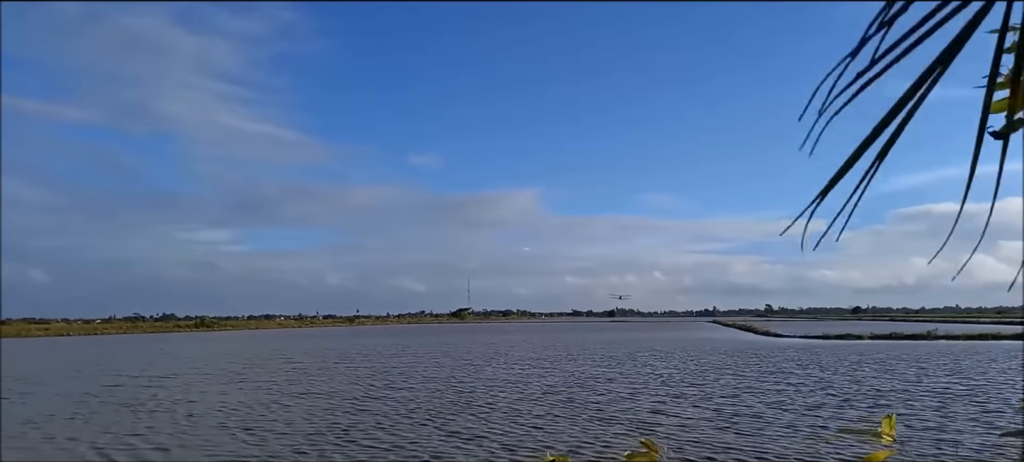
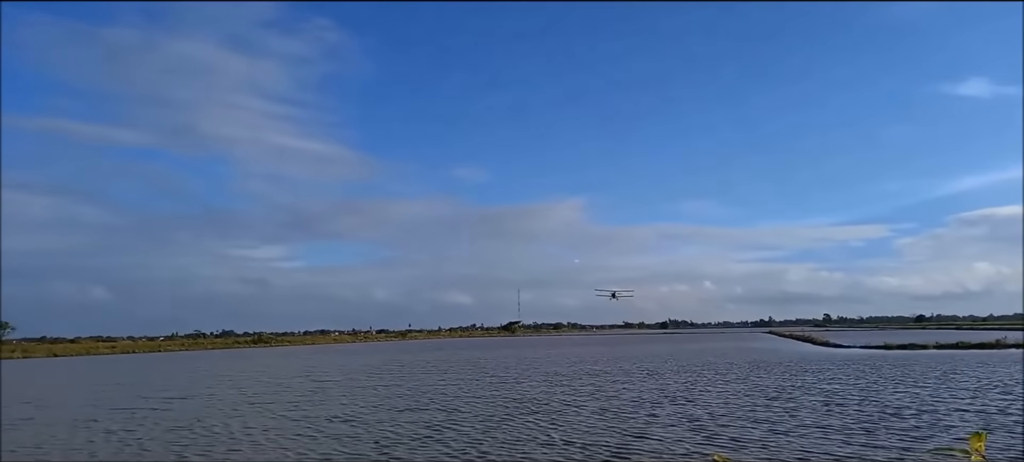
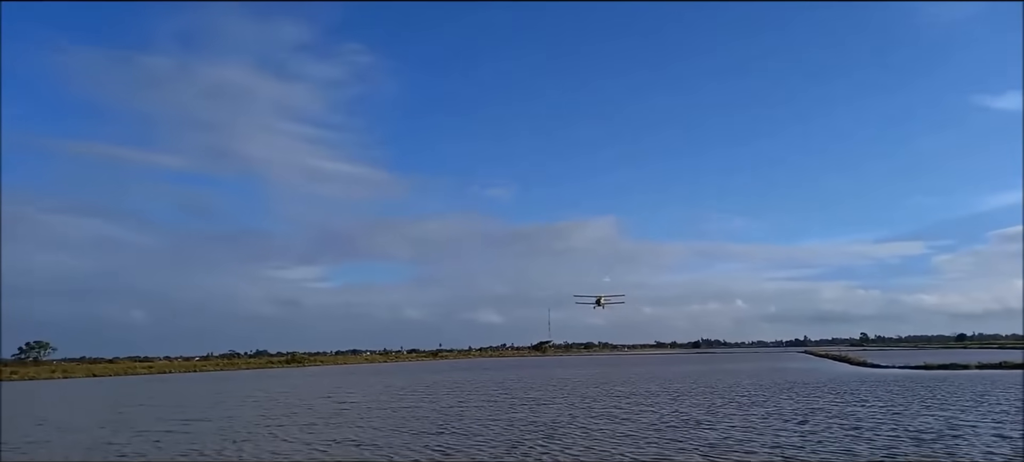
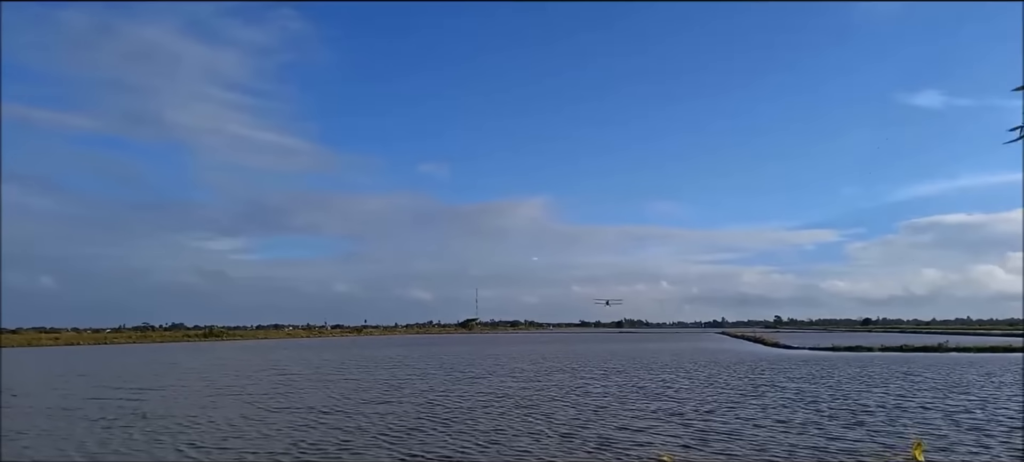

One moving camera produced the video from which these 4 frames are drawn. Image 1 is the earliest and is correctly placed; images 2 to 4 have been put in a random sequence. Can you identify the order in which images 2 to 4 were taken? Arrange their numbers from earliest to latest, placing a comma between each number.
4, 2, 3
